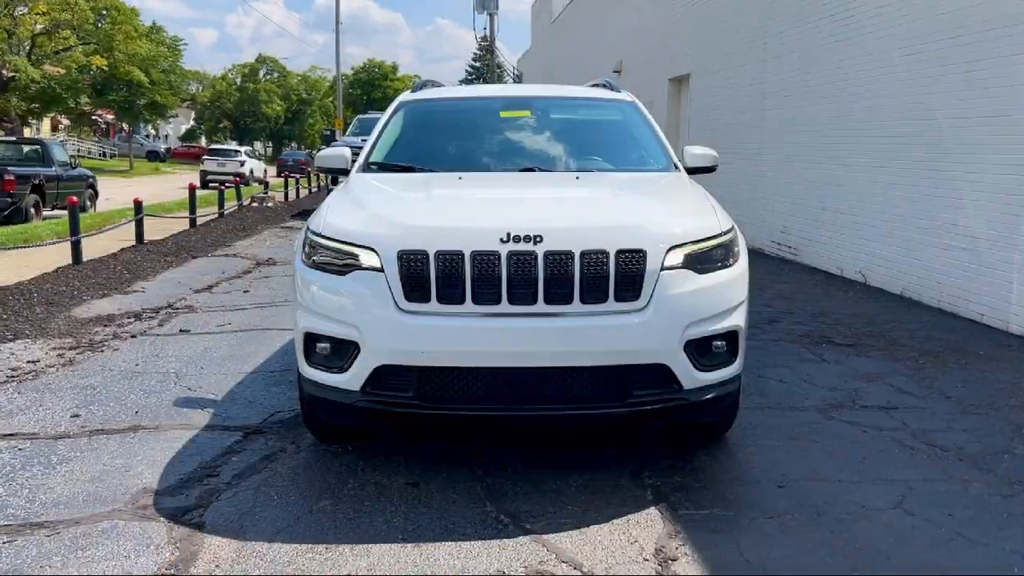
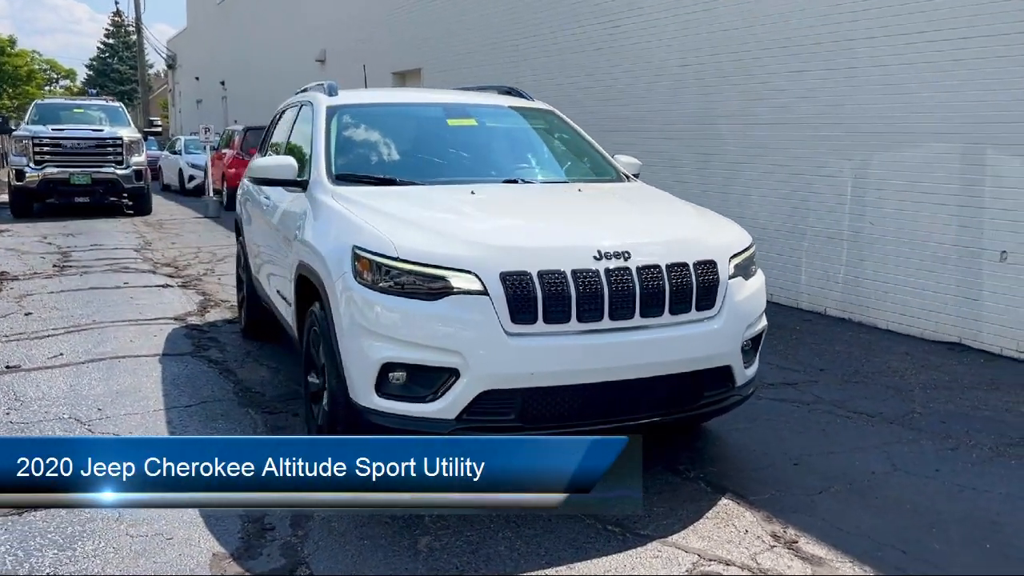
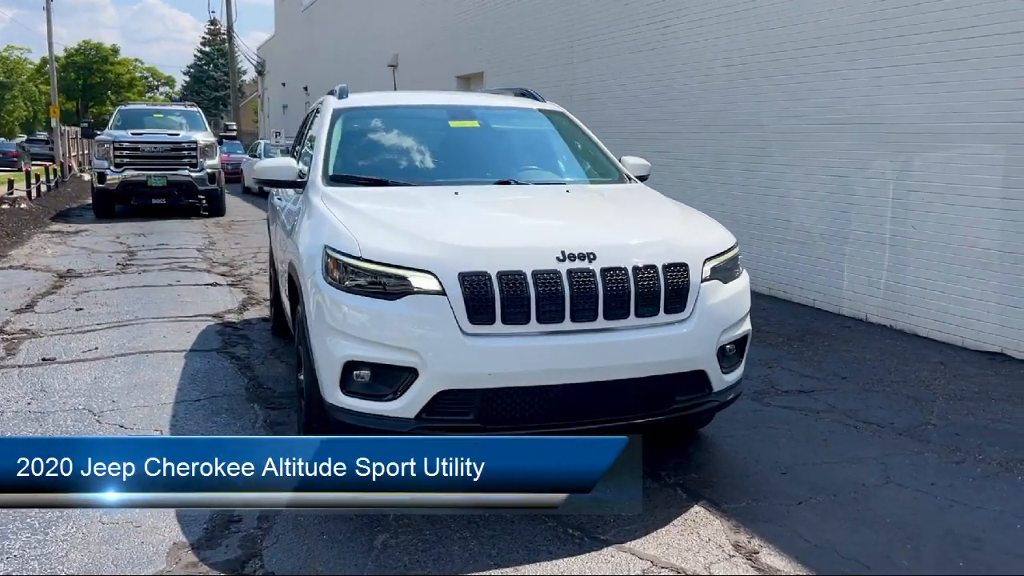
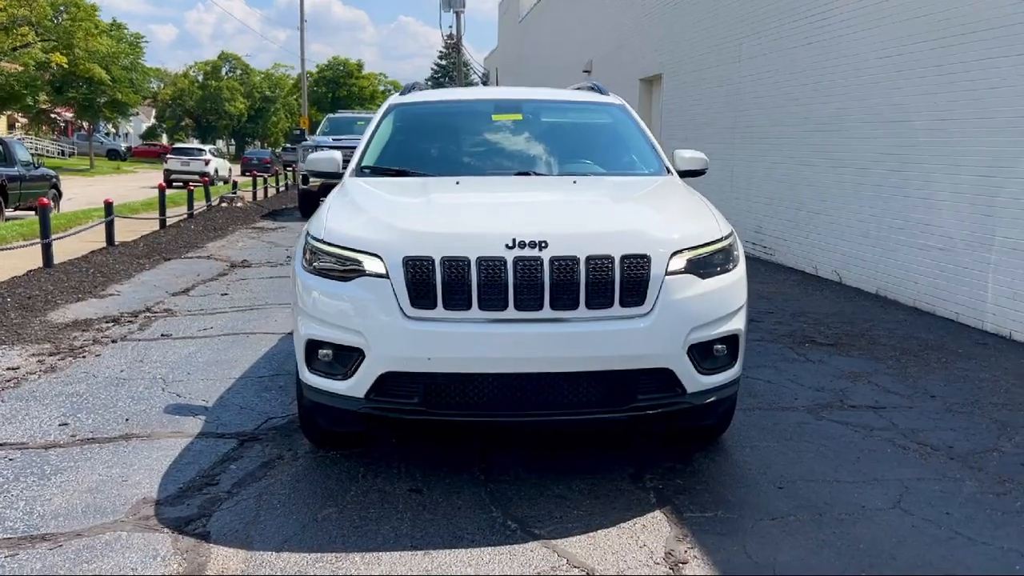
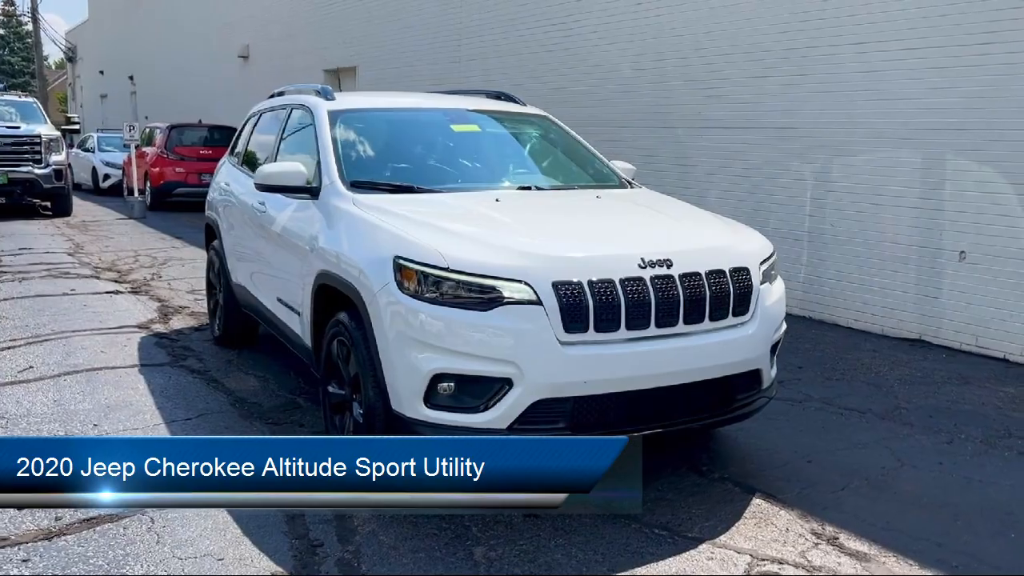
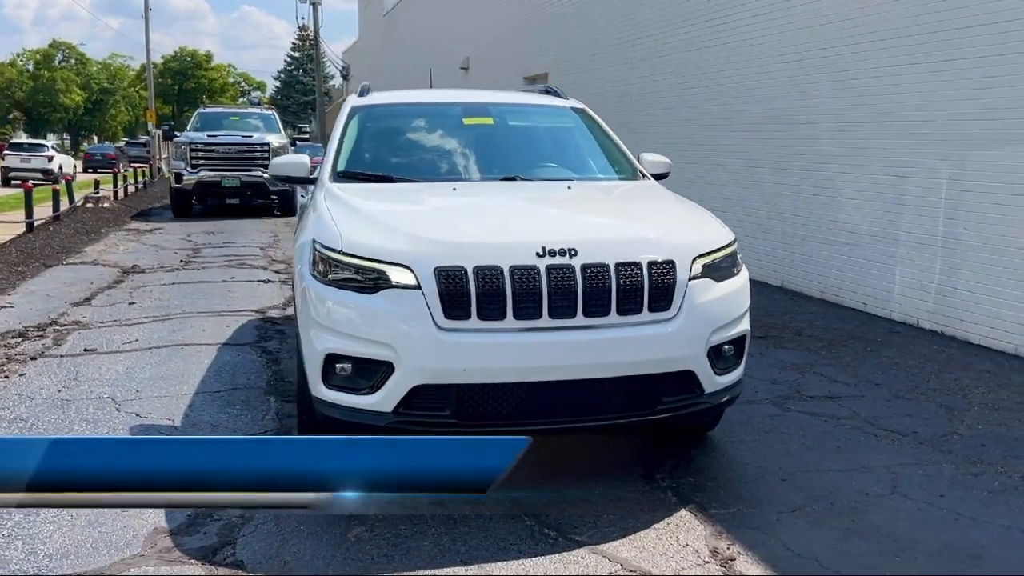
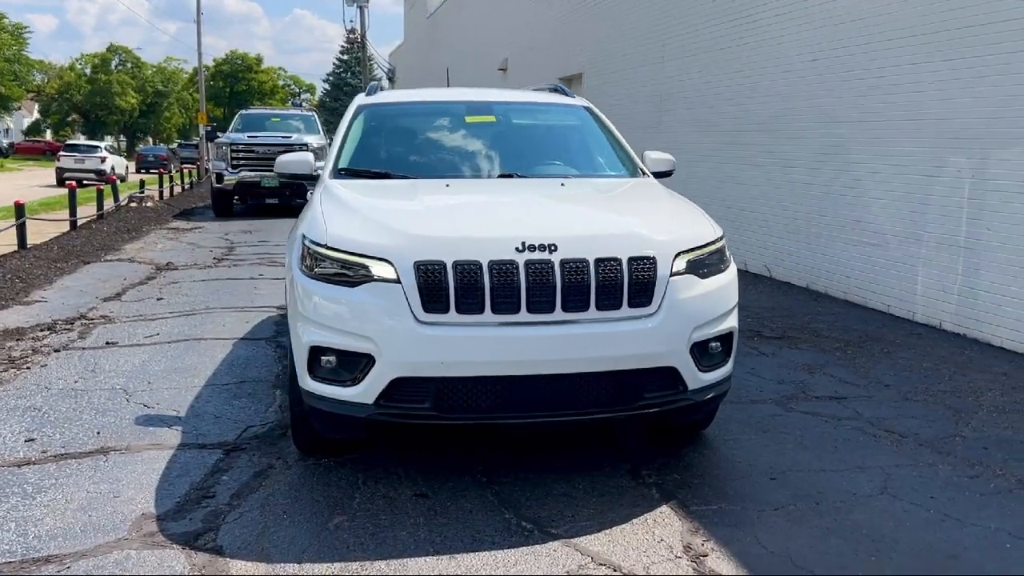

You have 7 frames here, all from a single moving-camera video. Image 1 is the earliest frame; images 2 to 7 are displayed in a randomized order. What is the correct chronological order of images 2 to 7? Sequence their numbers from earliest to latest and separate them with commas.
4, 7, 6, 3, 2, 5
